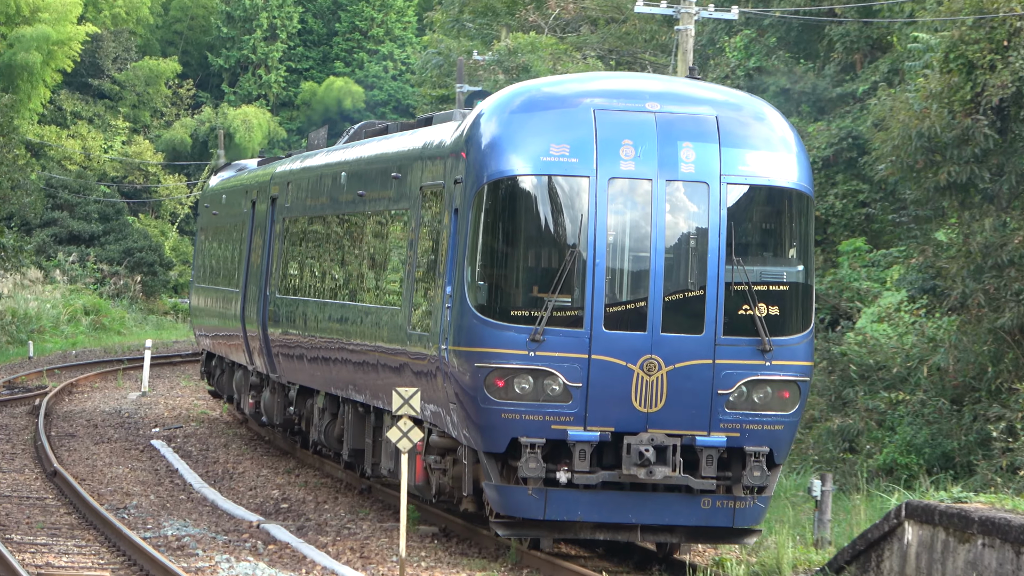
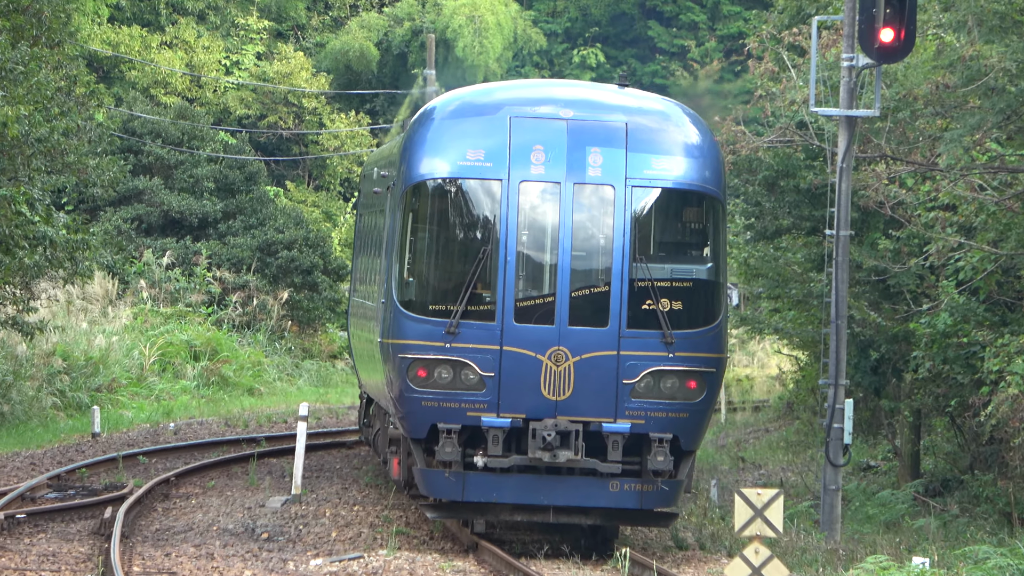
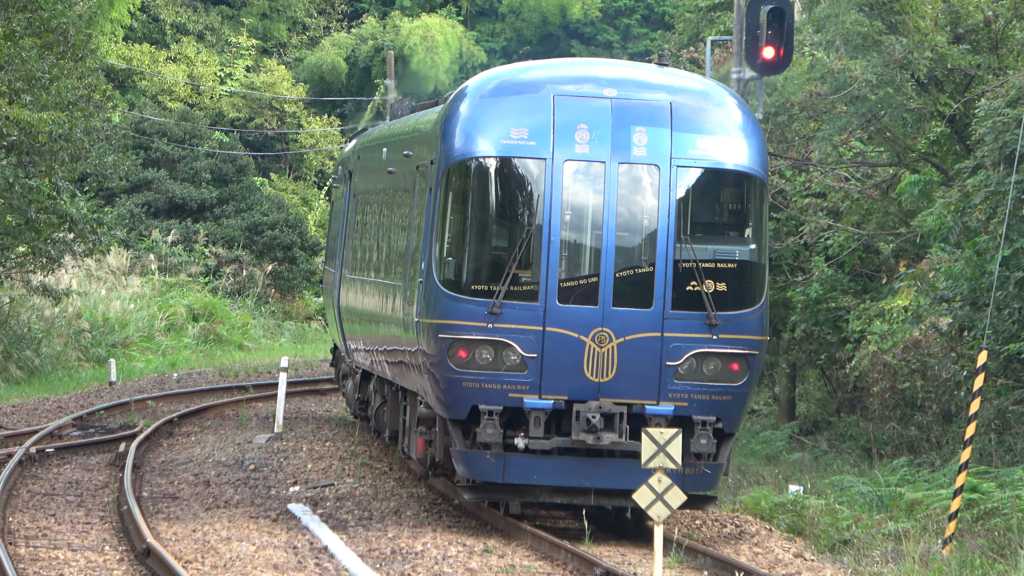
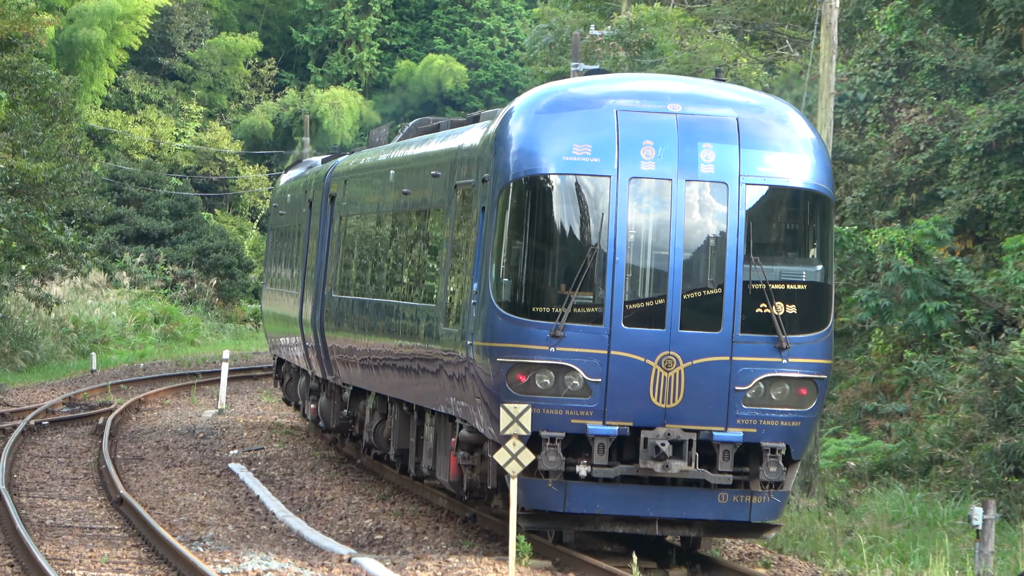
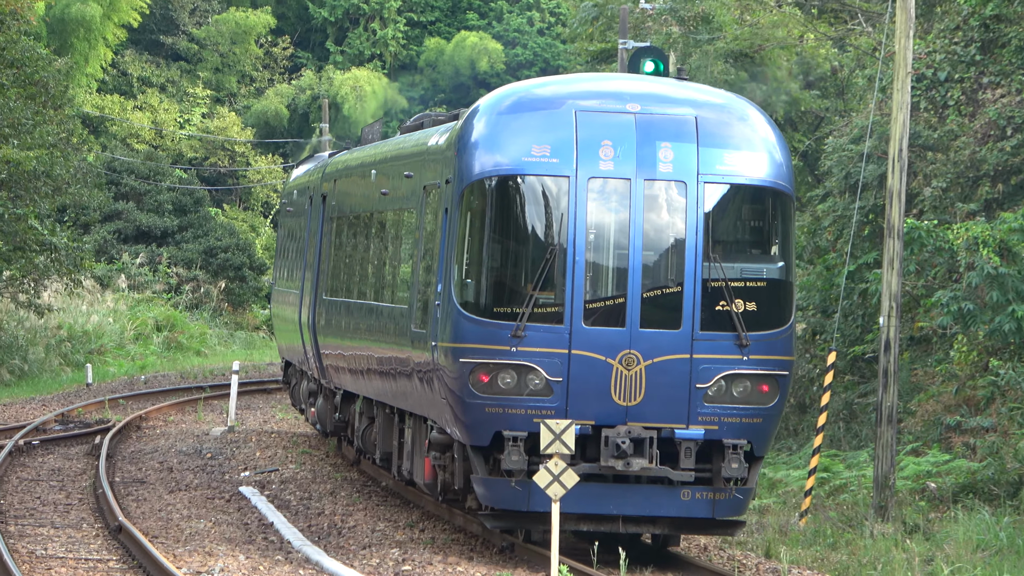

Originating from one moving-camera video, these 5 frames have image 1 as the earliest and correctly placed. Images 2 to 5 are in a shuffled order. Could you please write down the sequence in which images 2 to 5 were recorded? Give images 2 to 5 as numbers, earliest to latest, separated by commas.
4, 5, 3, 2
